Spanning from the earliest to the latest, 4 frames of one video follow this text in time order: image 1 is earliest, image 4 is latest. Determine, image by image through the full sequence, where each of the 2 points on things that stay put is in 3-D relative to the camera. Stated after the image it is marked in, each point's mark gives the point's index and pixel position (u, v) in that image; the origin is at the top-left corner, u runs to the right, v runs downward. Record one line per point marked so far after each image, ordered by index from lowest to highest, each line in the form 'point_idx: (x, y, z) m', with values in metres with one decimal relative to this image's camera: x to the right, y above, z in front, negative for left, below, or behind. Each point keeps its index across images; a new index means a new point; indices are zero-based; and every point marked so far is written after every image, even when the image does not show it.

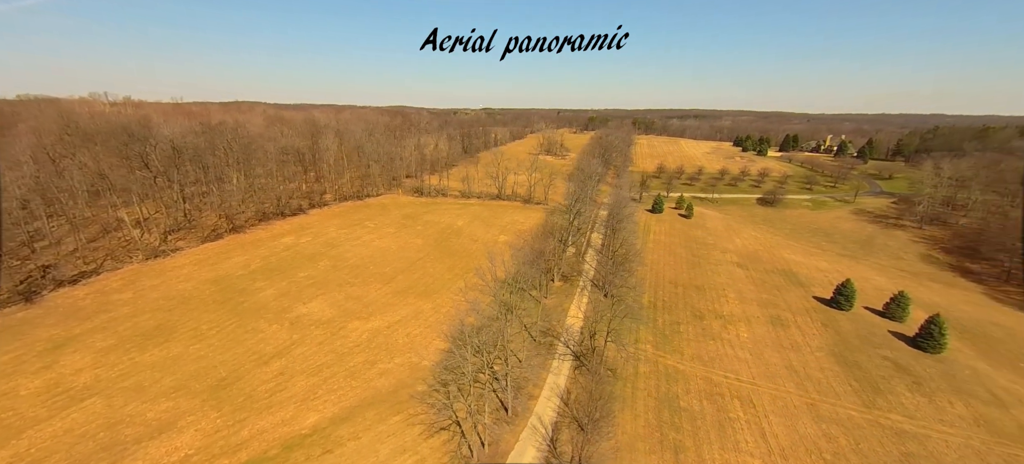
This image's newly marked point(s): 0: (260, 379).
0: (-14.7, -8.4, +18.3) m
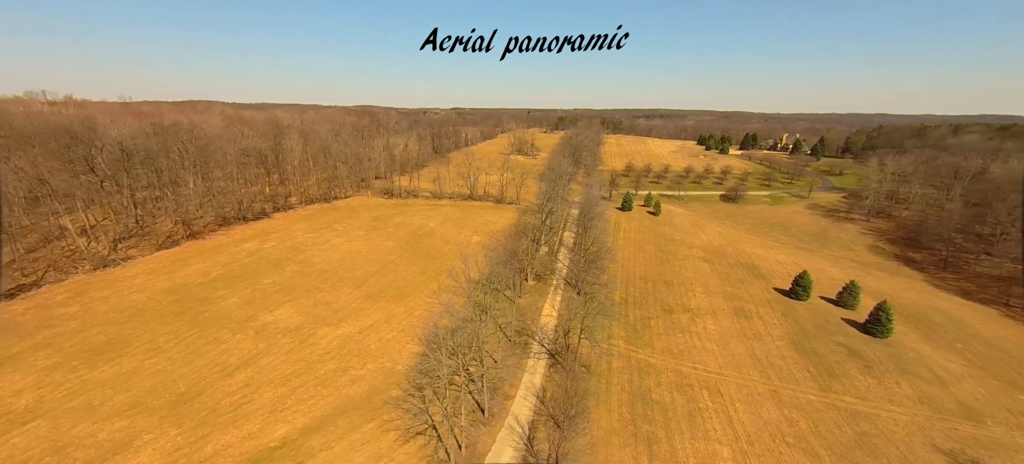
0: (-15.6, -8.6, +19.6) m
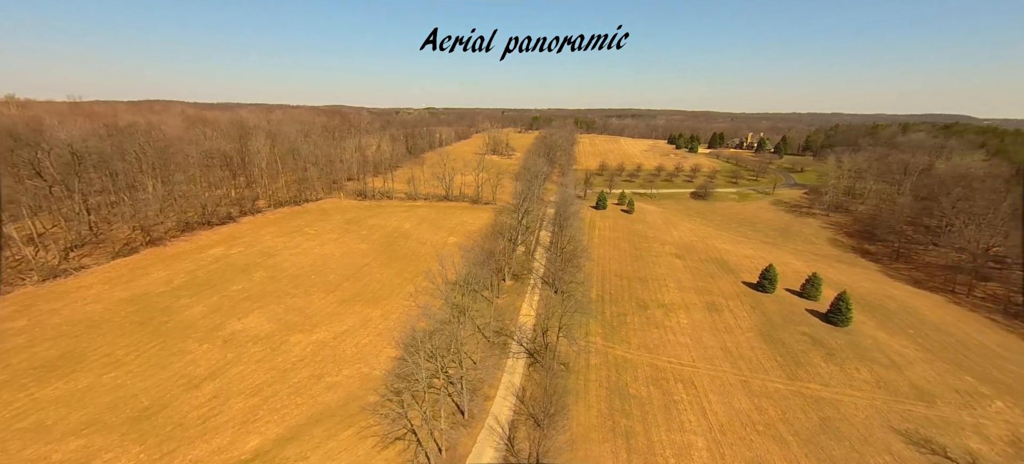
0: (-16.6, -8.9, +18.7) m
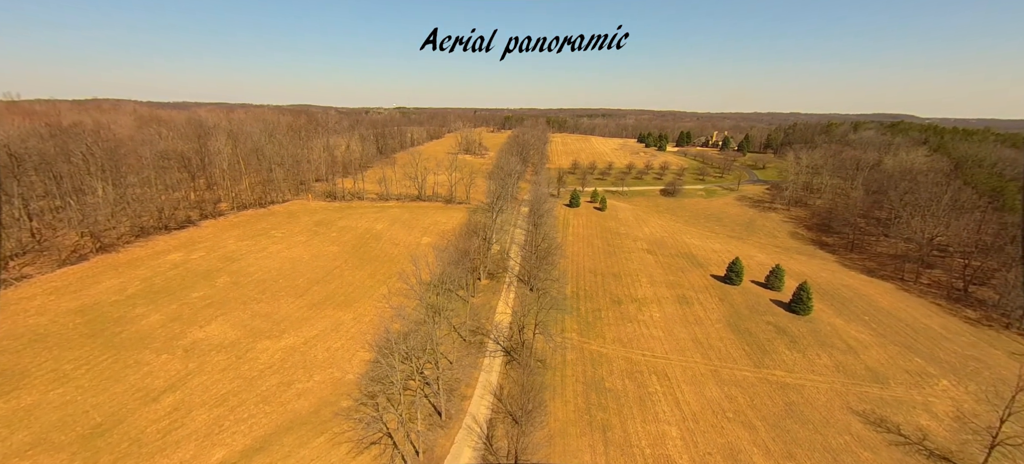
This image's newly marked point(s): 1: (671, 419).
0: (-17.6, -9.2, +17.7) m
1: (+8.4, -9.9, +18.8) m
